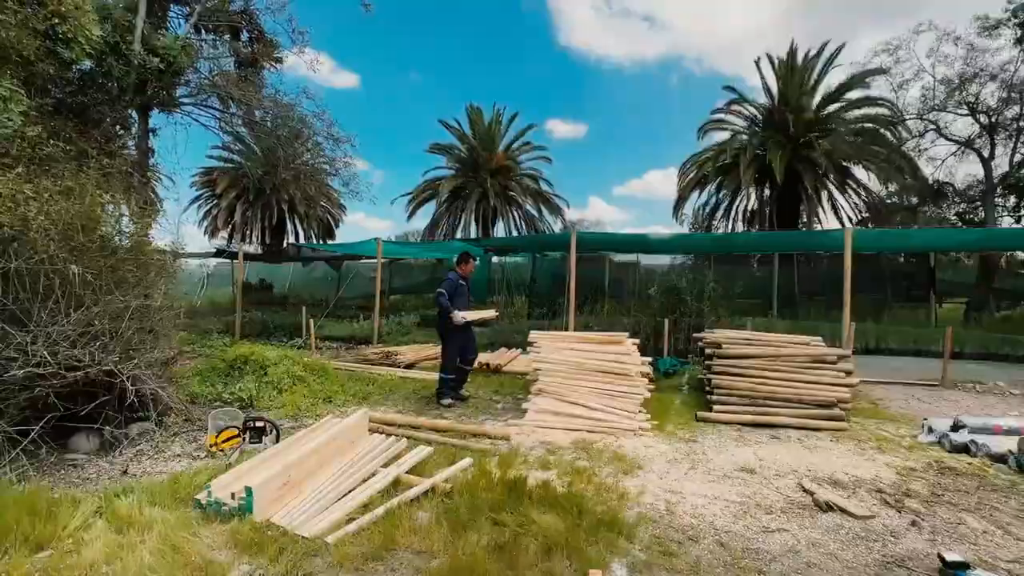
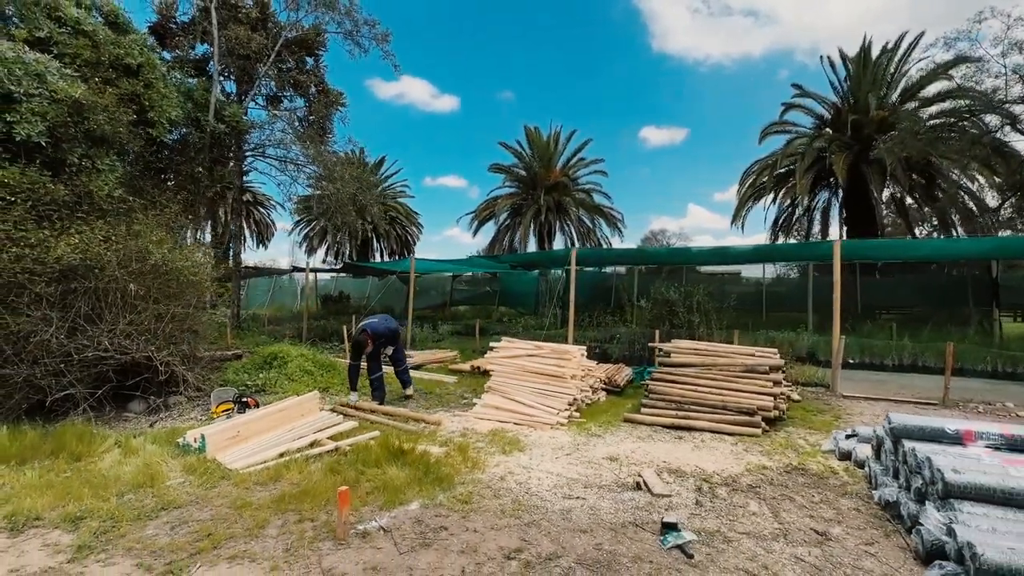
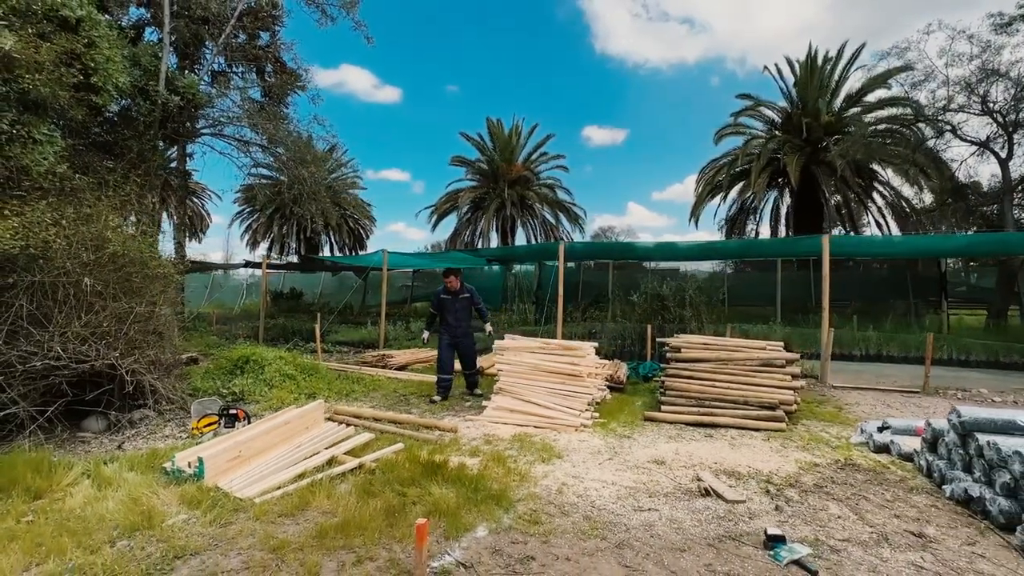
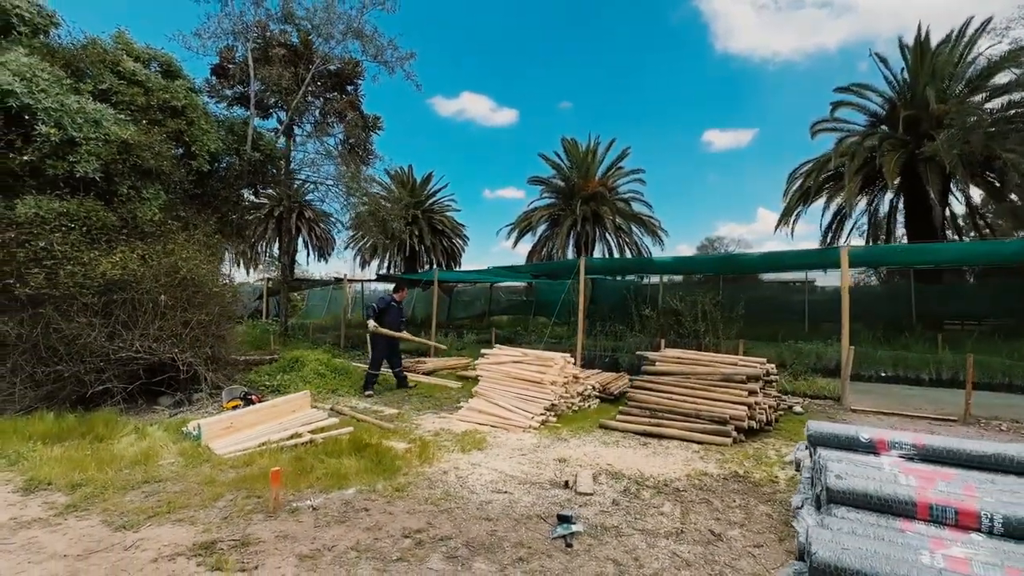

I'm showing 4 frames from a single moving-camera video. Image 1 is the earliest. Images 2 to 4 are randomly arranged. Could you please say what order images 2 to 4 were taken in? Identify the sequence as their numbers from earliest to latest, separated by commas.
3, 2, 4
